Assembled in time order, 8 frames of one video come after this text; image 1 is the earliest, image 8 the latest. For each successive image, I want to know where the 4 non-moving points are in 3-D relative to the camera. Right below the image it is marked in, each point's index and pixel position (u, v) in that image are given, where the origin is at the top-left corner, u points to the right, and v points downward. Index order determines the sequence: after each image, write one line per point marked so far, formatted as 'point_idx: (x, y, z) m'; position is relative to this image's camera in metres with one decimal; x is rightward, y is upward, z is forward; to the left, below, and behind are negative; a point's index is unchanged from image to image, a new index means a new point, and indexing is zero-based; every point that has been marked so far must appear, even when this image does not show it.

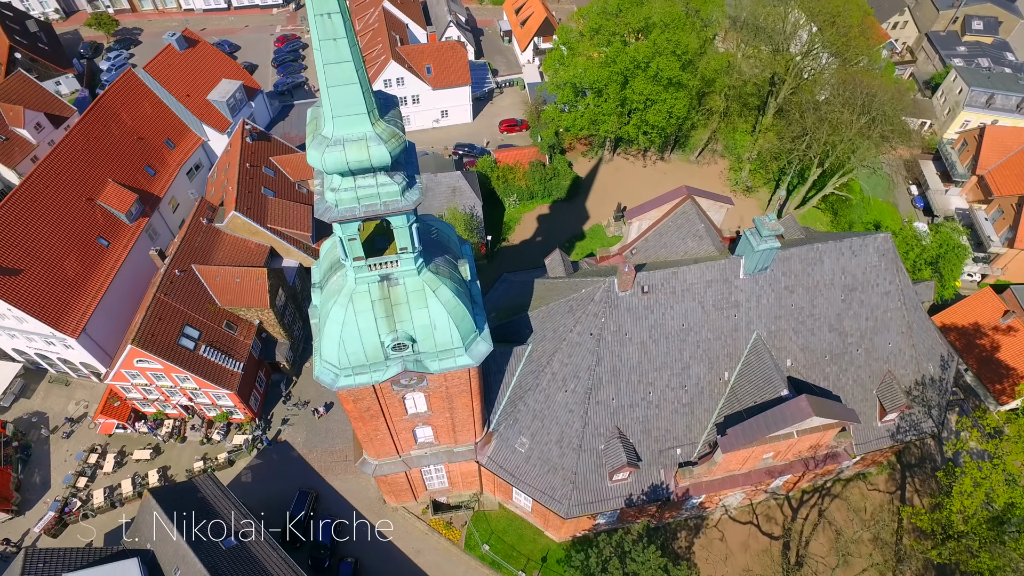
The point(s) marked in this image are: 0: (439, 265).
0: (-2.1, +0.7, +18.2) m
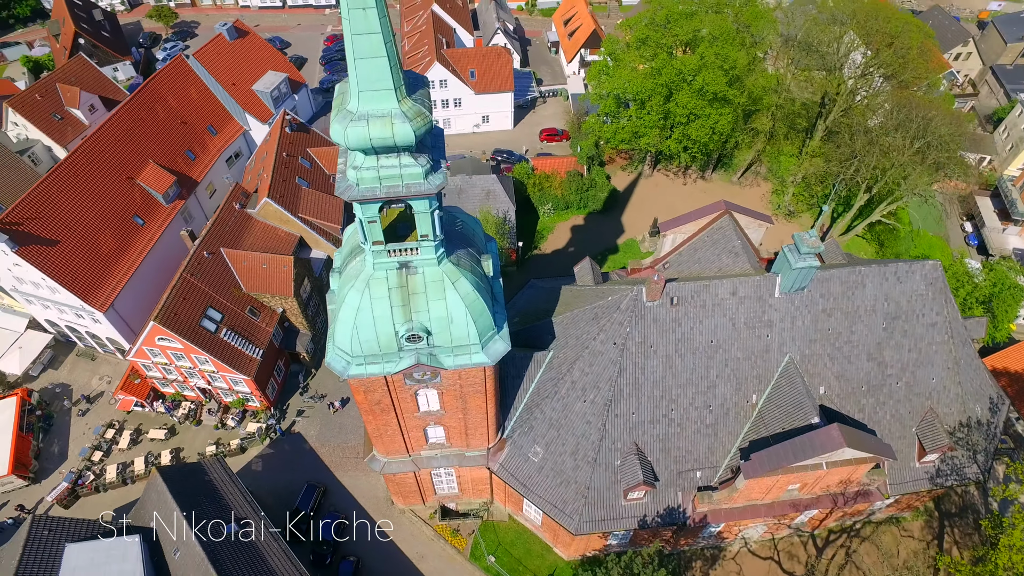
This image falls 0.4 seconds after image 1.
0: (-1.4, +0.9, +17.7) m
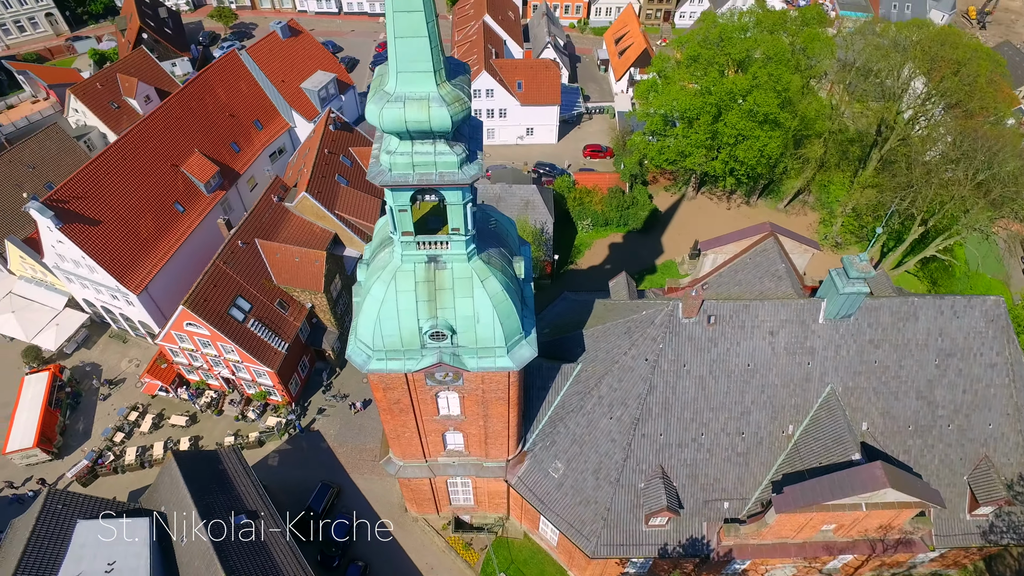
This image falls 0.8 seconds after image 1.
0: (-0.6, +0.9, +17.2) m
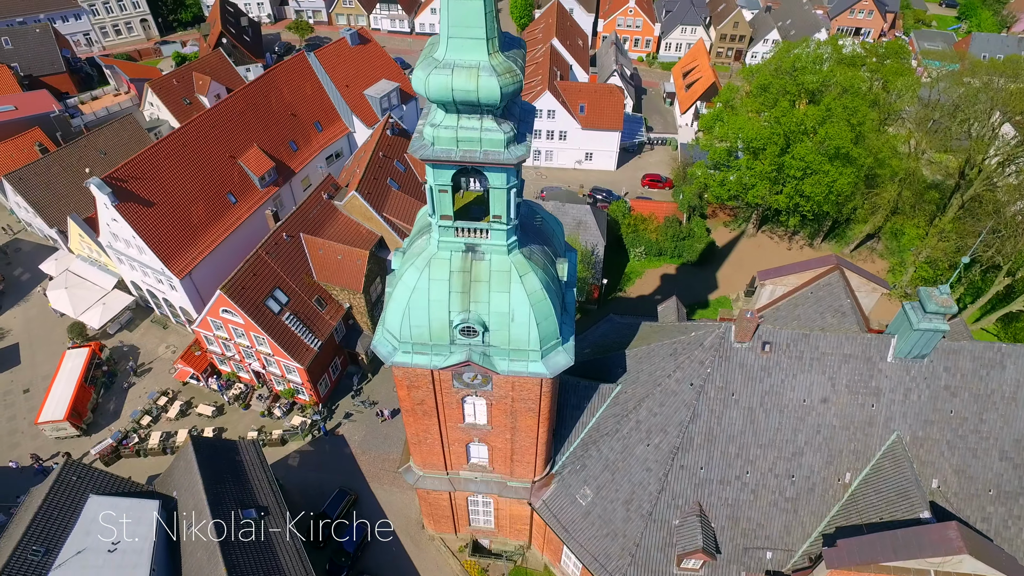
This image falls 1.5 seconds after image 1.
0: (+0.5, +0.9, +16.3) m
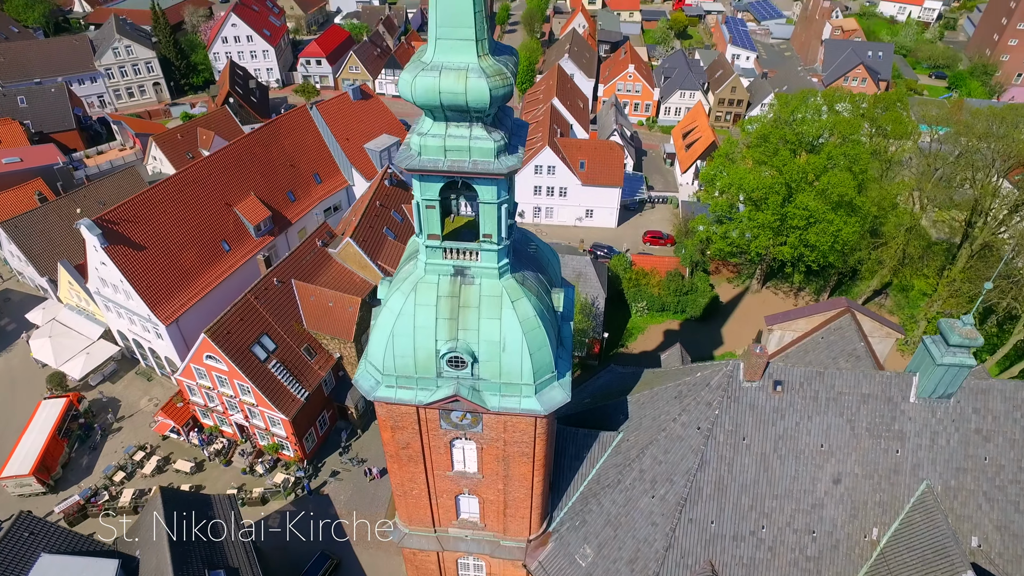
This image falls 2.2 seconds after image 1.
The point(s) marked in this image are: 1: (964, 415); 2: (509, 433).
0: (+0.3, +0.2, +15.3) m
1: (+11.9, -3.3, +16.7) m
2: (-0.1, -3.7, +16.4) m
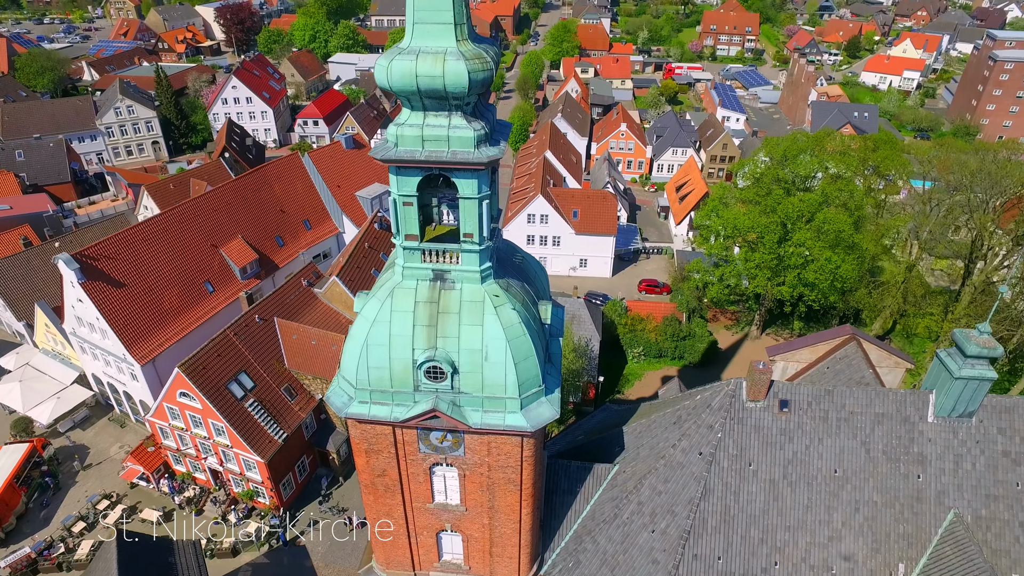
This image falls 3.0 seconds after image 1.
0: (0.0, +0.1, +14.5) m
1: (+11.5, -3.6, +15.4) m
2: (-0.4, -4.0, +15.0) m
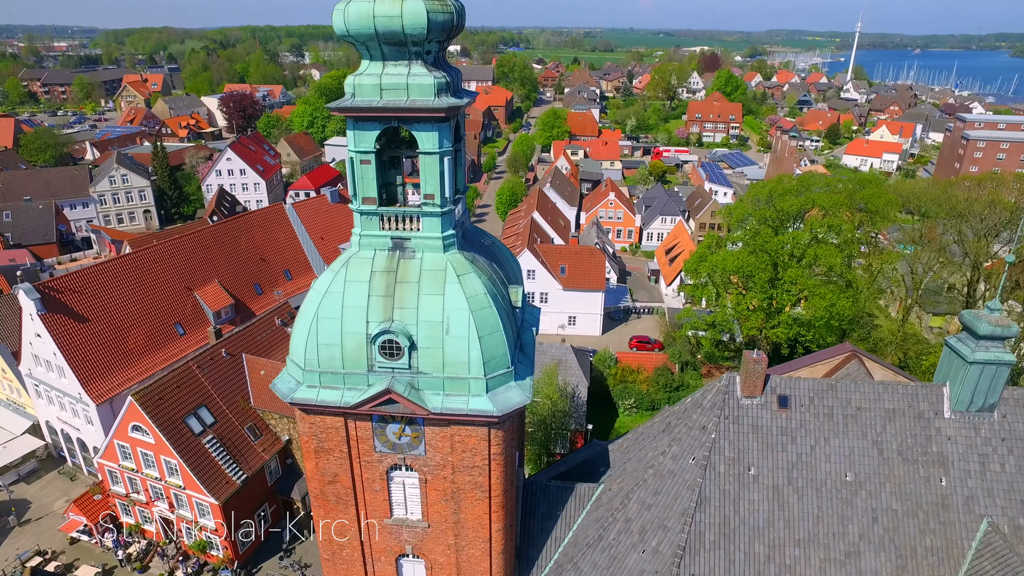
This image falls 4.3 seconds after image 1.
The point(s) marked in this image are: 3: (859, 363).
0: (-0.7, +0.6, +13.4) m
1: (+10.8, -3.1, +13.8) m
2: (-1.1, -3.5, +13.3) m
3: (+10.5, -2.3, +19.2) m
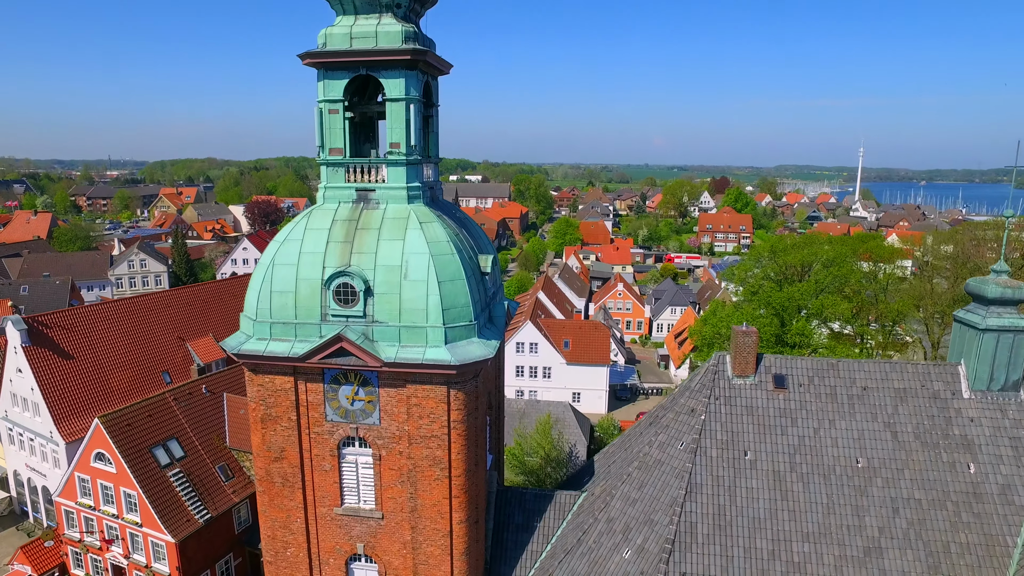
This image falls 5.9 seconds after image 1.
0: (-1.4, +1.4, +13.0) m
1: (+10.2, -2.4, +12.2) m
2: (-1.8, -2.5, +12.0) m
3: (+10.0, -2.7, +17.6) m
